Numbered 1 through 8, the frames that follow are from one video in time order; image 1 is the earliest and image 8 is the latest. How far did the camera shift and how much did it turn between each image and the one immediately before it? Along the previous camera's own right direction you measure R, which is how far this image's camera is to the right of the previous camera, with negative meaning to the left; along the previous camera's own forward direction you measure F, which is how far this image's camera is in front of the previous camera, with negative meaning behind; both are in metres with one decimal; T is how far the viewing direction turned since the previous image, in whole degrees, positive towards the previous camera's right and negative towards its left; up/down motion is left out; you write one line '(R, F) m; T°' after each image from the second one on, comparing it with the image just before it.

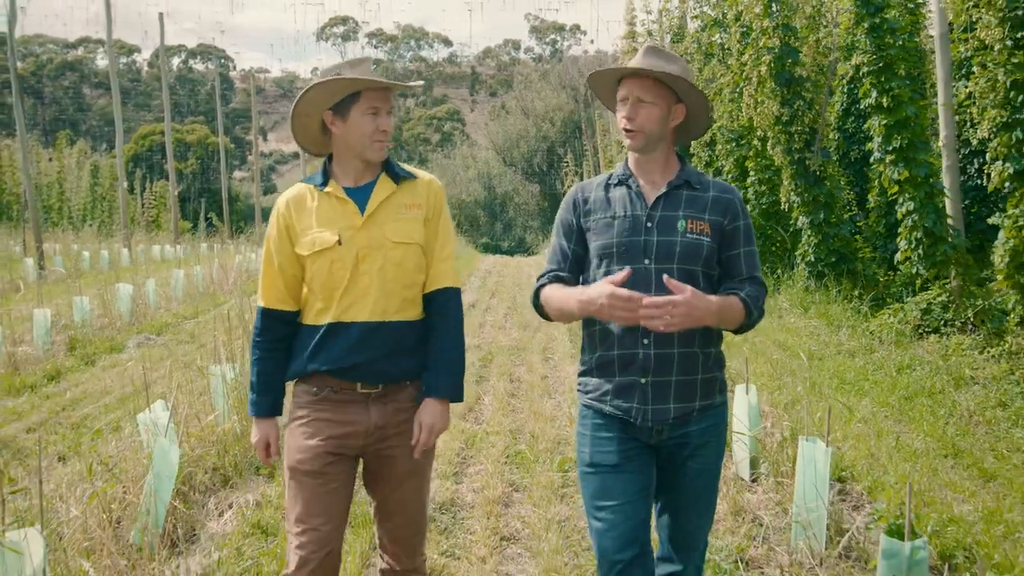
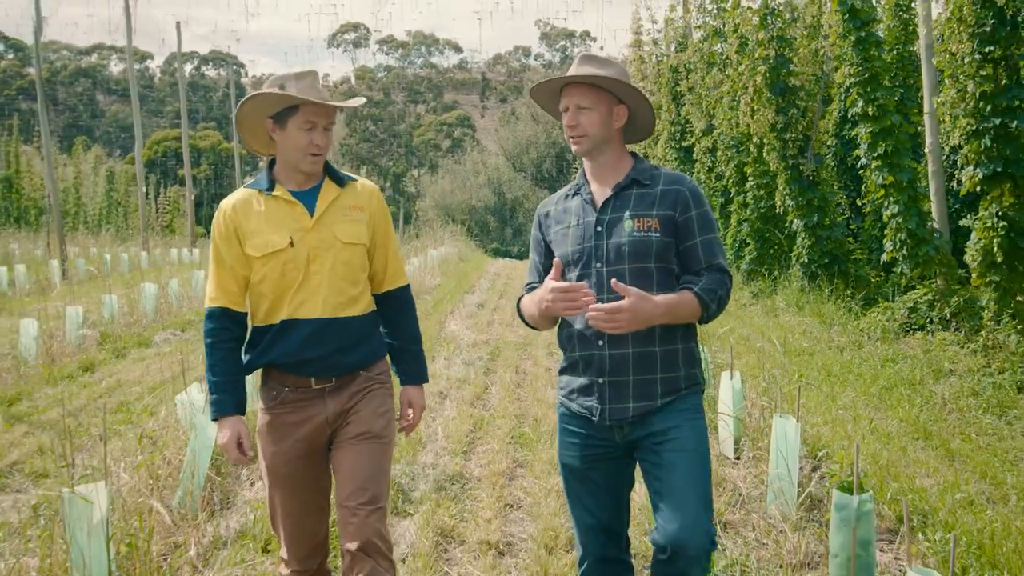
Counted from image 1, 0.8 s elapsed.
(0.0, -0.5) m; -1°
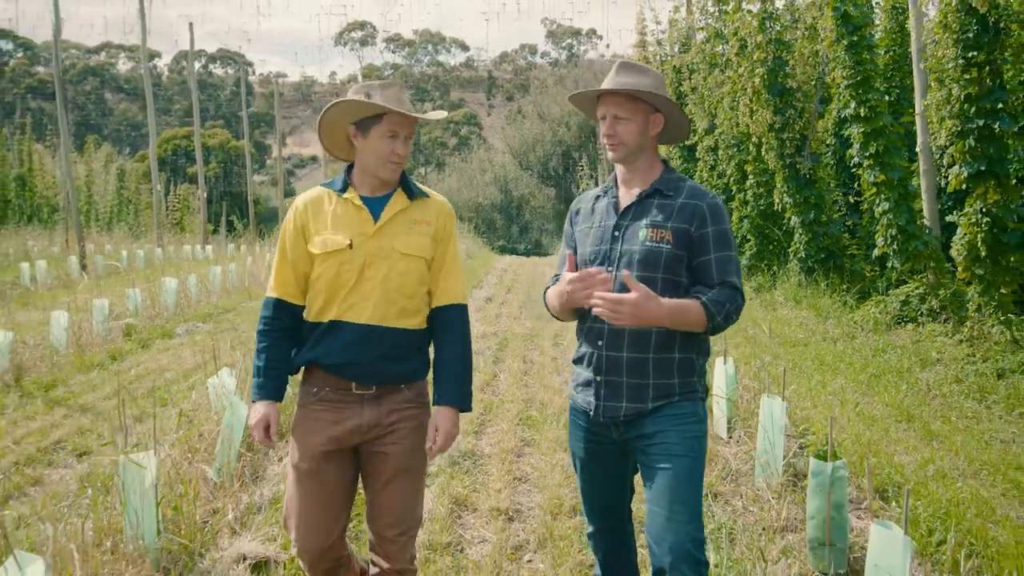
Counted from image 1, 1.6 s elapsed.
(0.0, -0.4) m; 0°
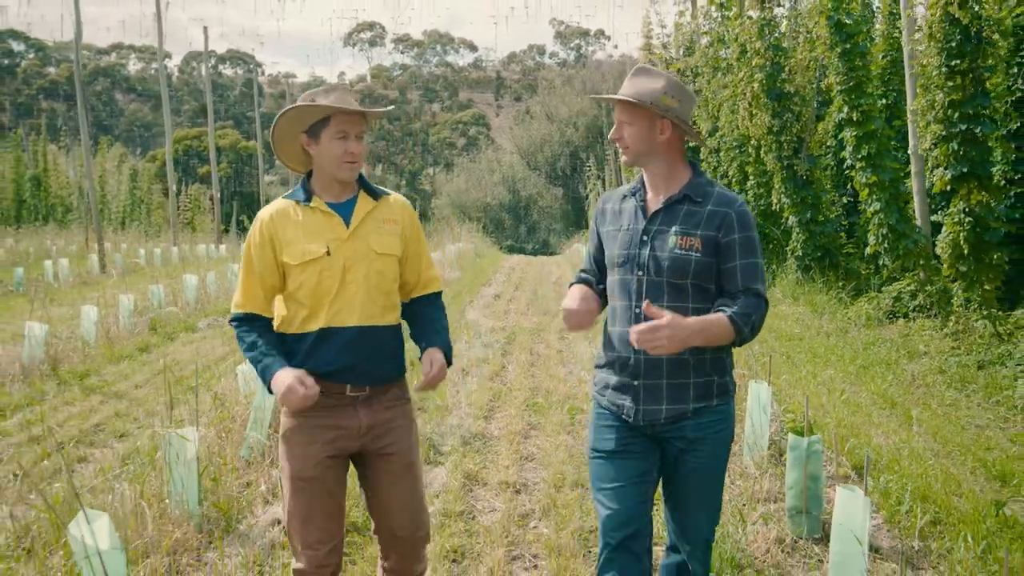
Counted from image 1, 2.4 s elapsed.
(0.0, -0.5) m; -1°
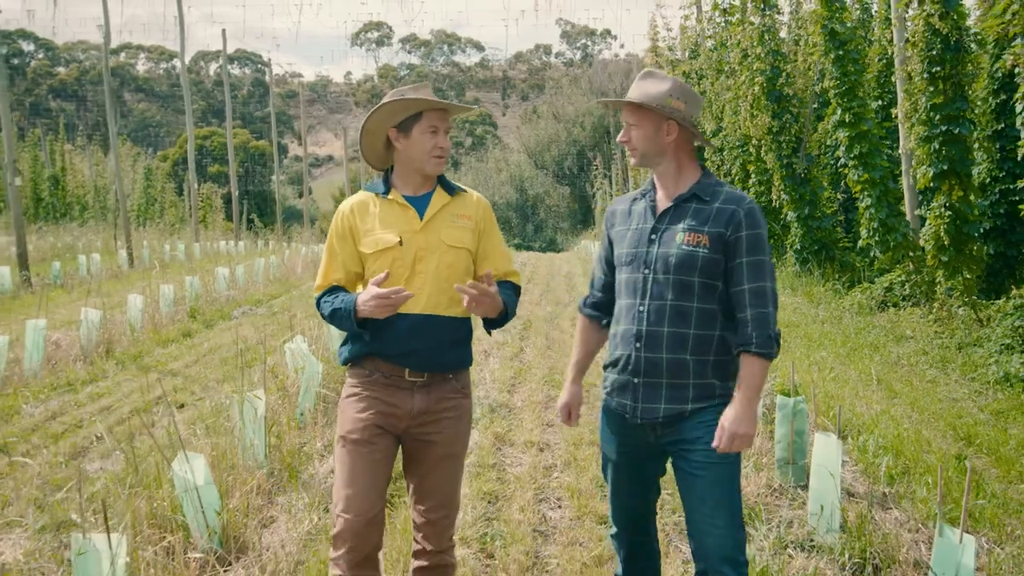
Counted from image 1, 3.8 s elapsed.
(-0.1, -0.8) m; 0°
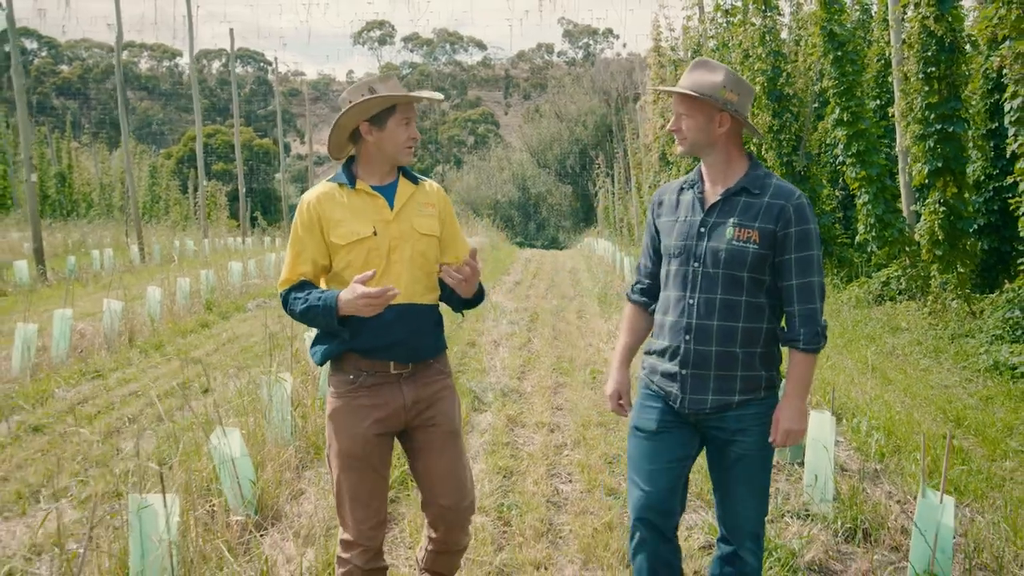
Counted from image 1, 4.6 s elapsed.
(-0.1, -0.3) m; 0°
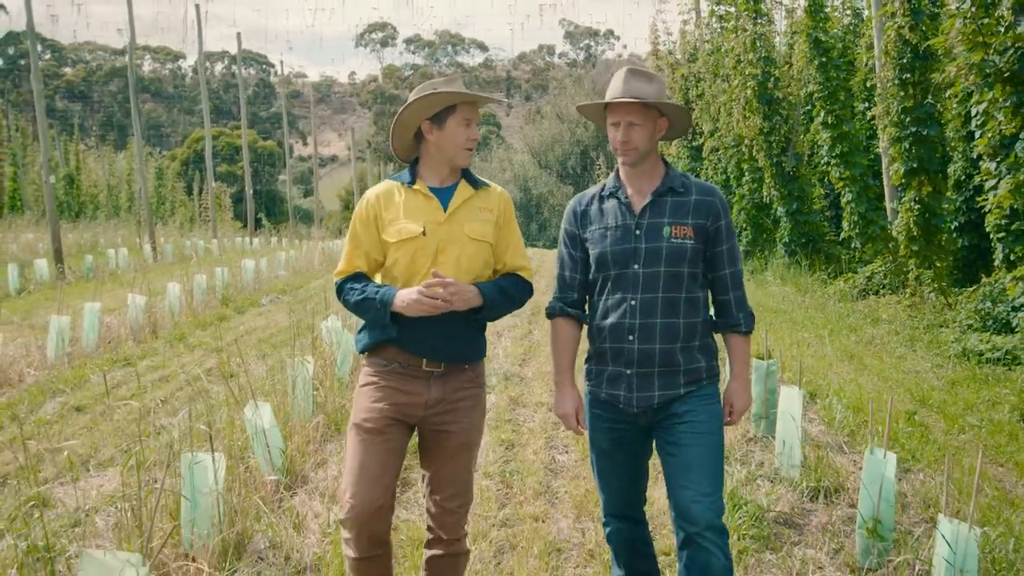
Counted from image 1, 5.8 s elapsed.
(0.0, -0.6) m; 0°
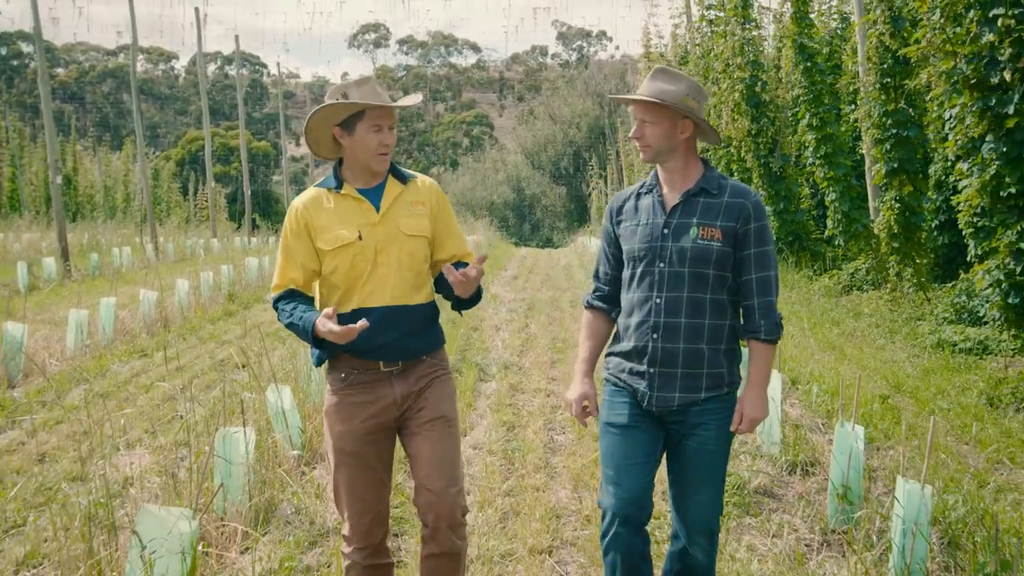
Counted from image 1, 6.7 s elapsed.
(-0.1, -0.4) m; 0°
